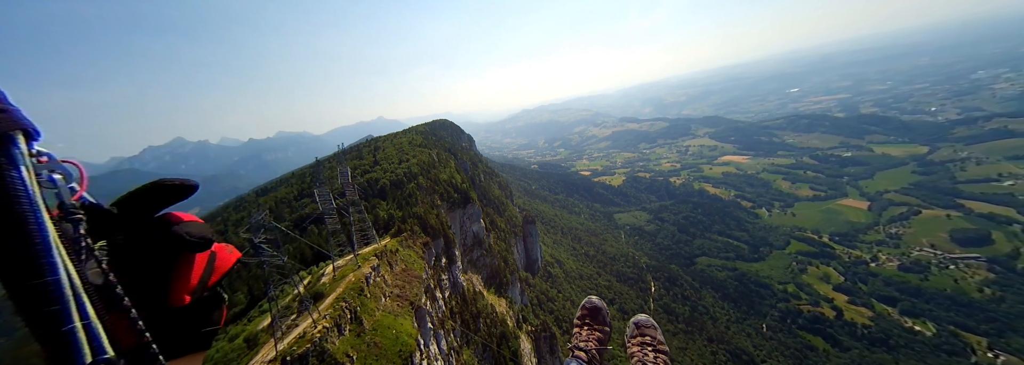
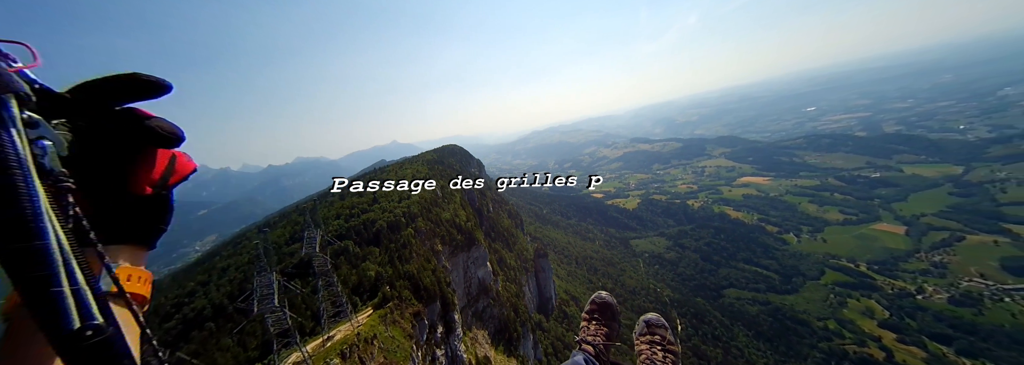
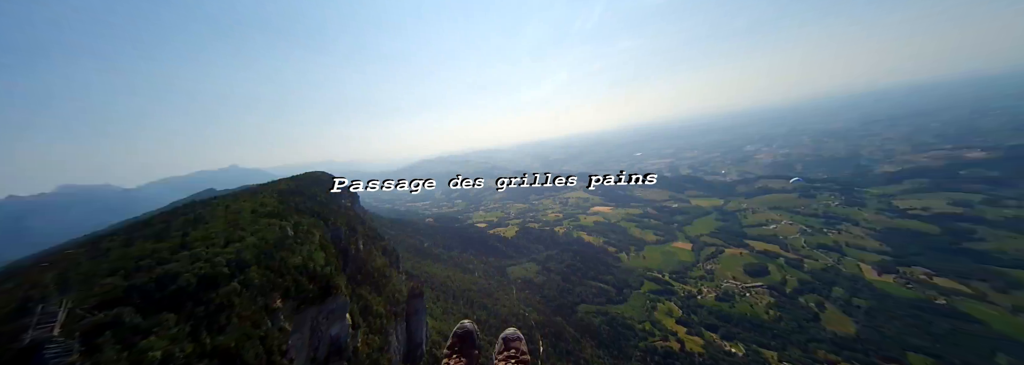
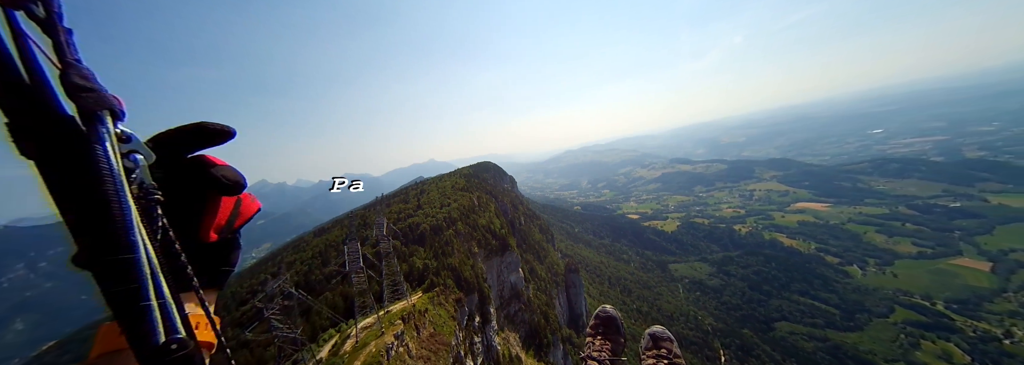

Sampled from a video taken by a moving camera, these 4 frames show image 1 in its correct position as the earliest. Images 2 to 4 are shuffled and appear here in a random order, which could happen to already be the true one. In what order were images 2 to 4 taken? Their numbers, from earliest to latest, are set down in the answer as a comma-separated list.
4, 2, 3
